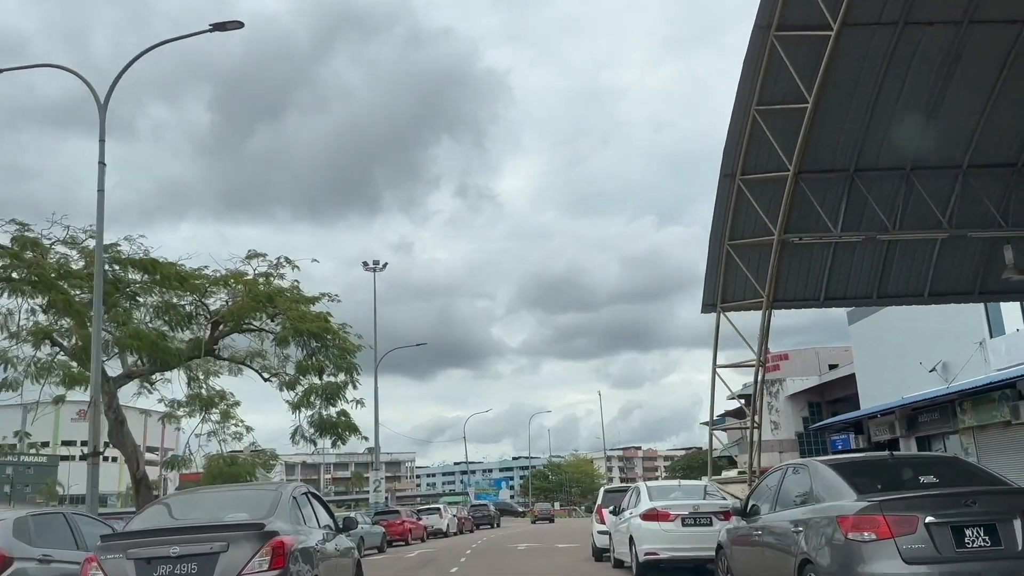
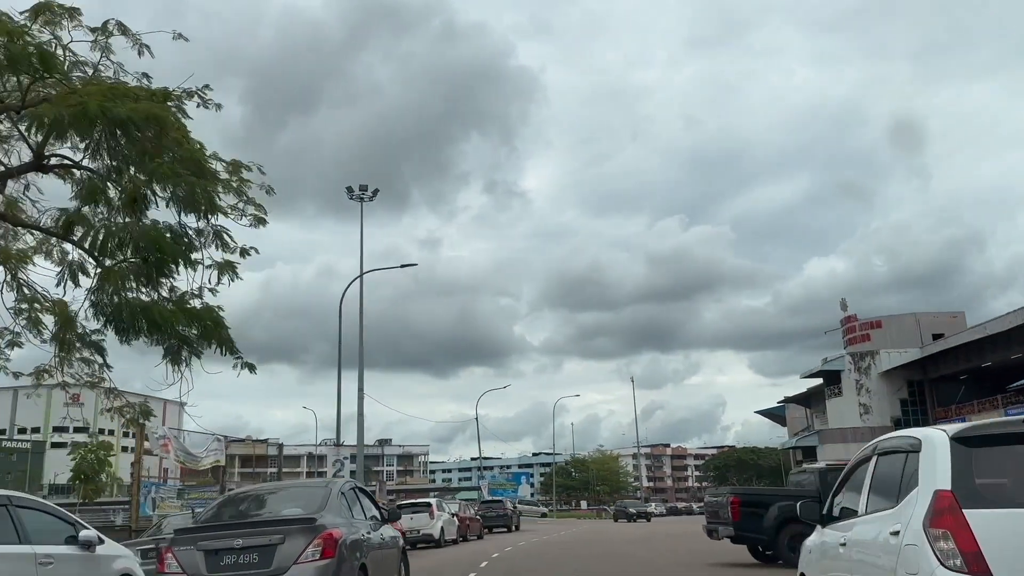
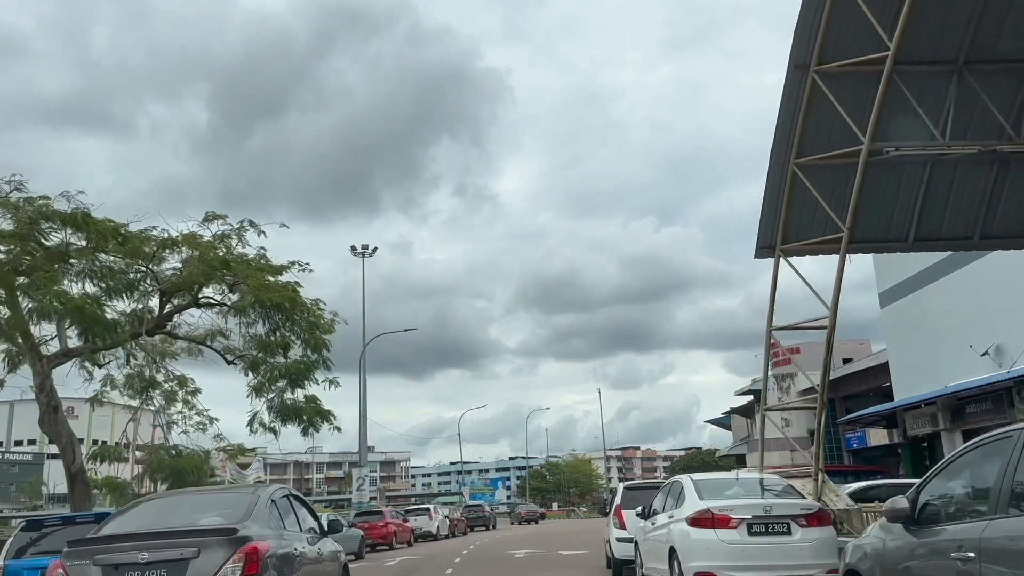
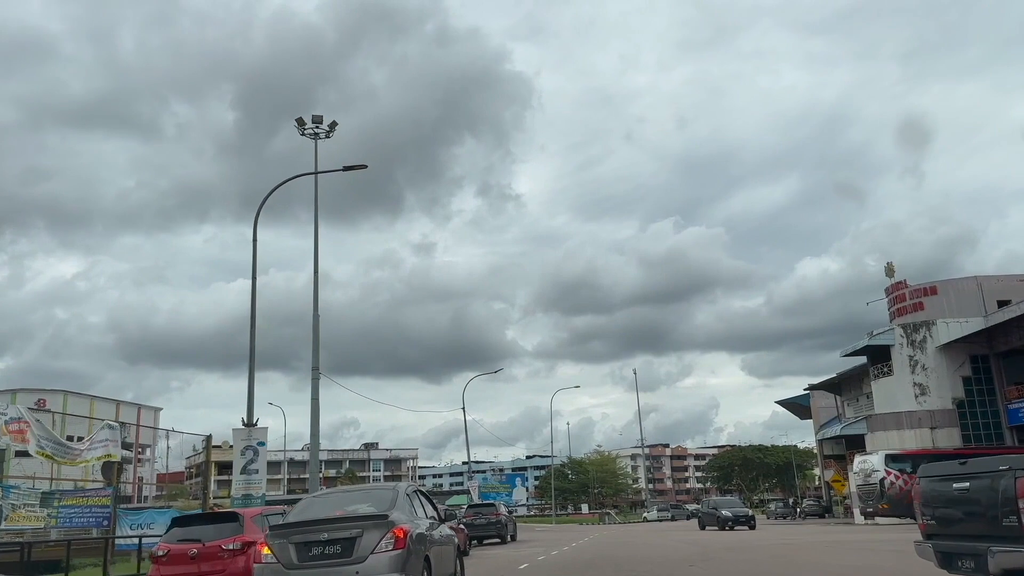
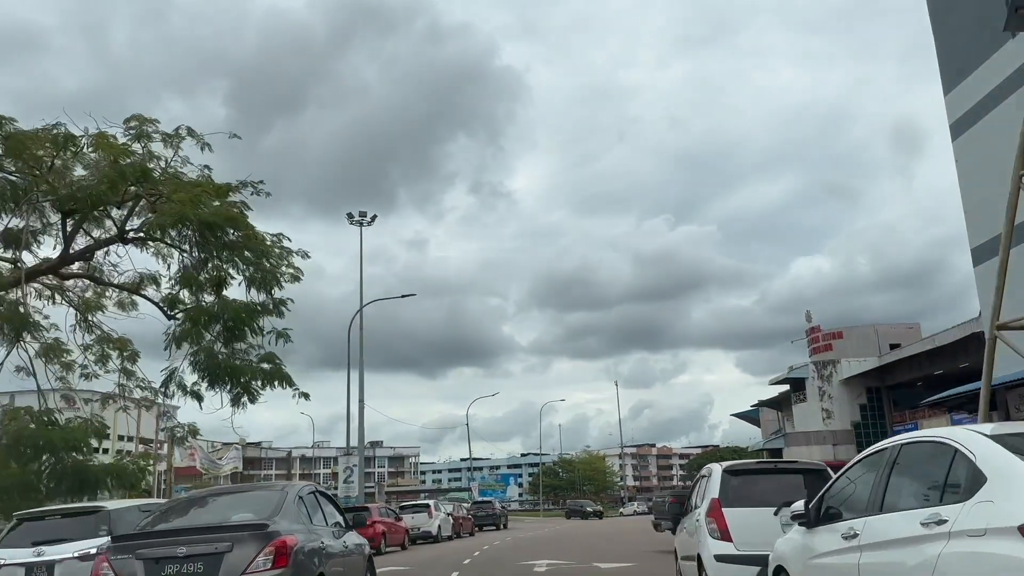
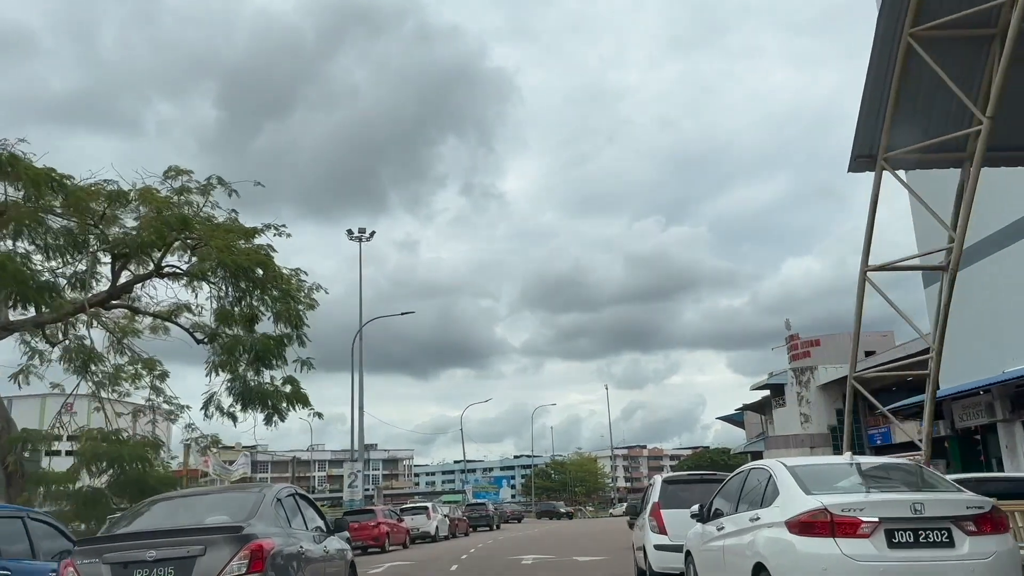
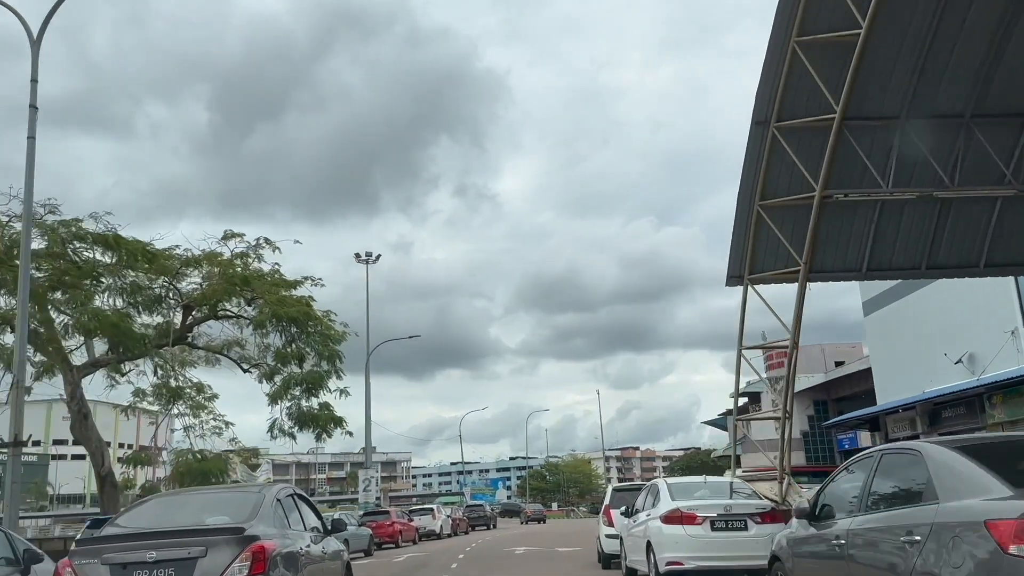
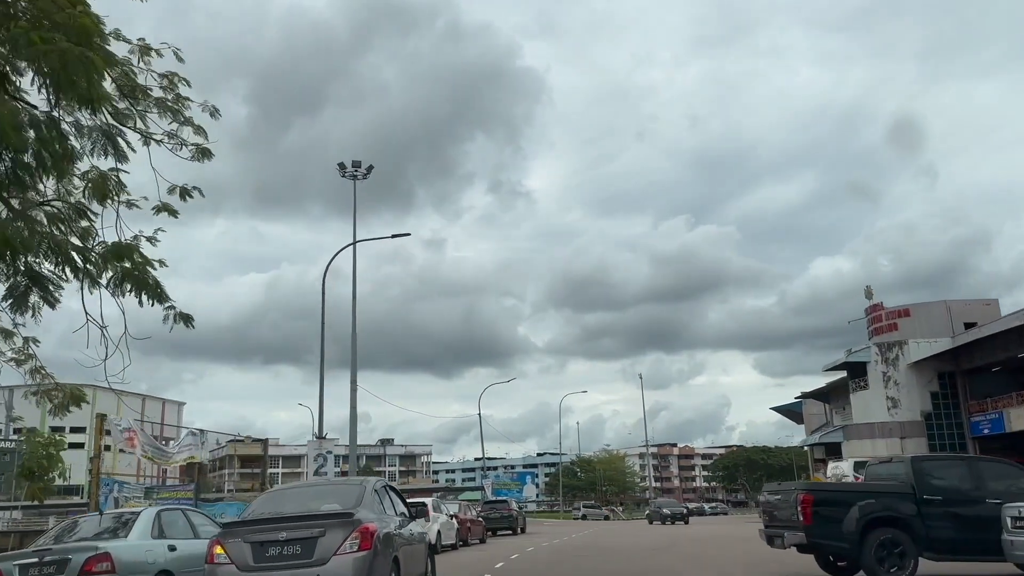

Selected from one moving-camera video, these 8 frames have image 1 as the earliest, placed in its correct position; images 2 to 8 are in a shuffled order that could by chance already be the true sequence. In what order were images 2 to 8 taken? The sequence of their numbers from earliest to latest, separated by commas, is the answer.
7, 3, 6, 5, 2, 8, 4
